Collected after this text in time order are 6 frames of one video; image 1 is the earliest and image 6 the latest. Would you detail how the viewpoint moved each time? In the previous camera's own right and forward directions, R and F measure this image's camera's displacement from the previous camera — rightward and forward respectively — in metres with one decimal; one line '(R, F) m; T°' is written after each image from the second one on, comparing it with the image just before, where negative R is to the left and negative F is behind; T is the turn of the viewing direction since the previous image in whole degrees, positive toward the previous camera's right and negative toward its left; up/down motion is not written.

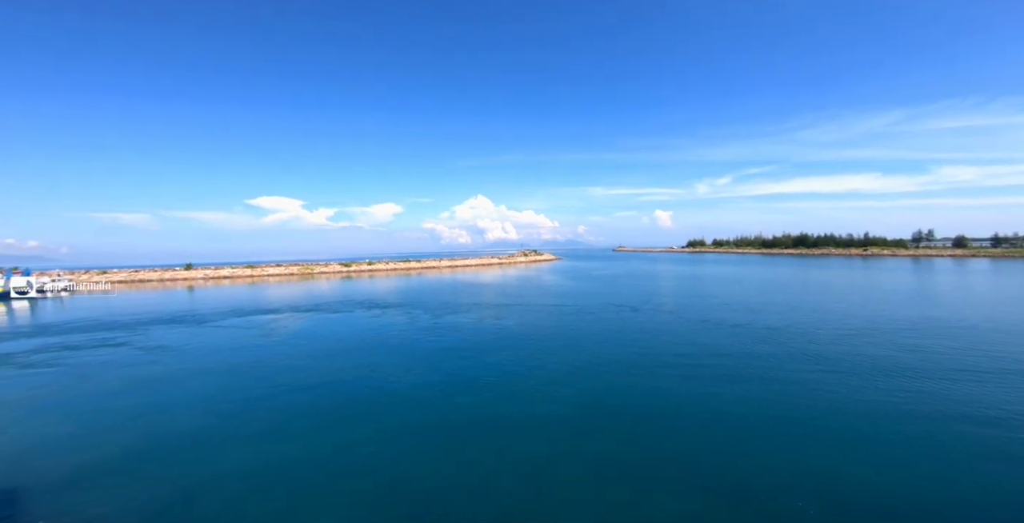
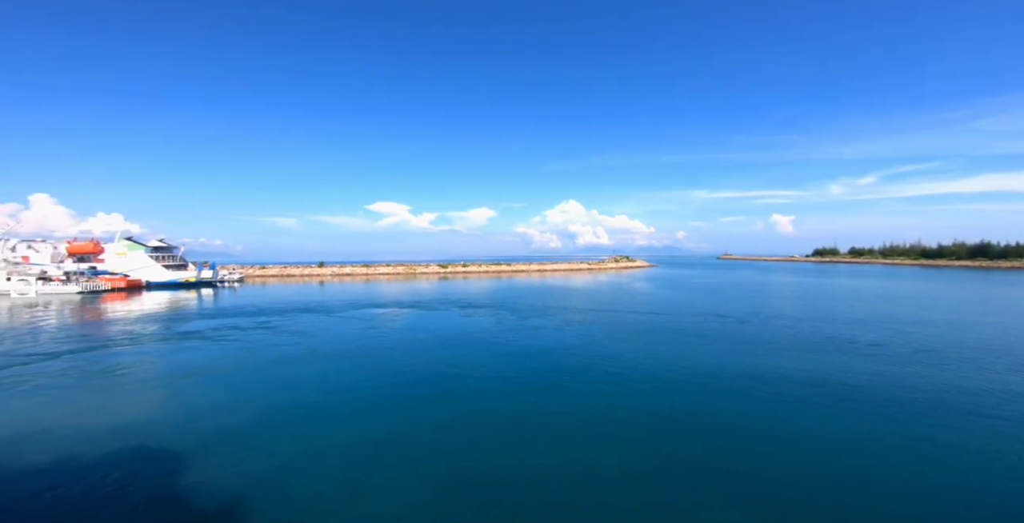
(-0.5, -0.2) m; -12°
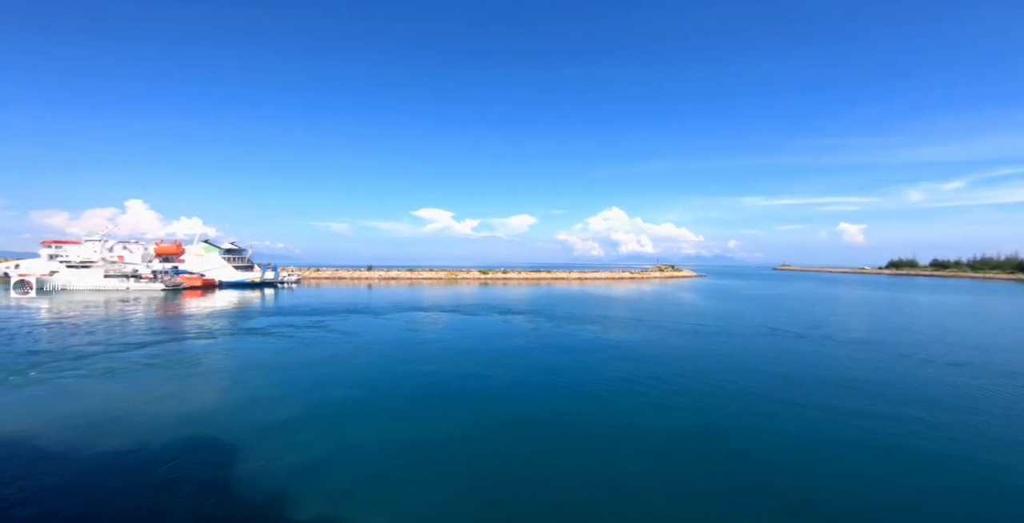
(-0.3, 0.0) m; -5°
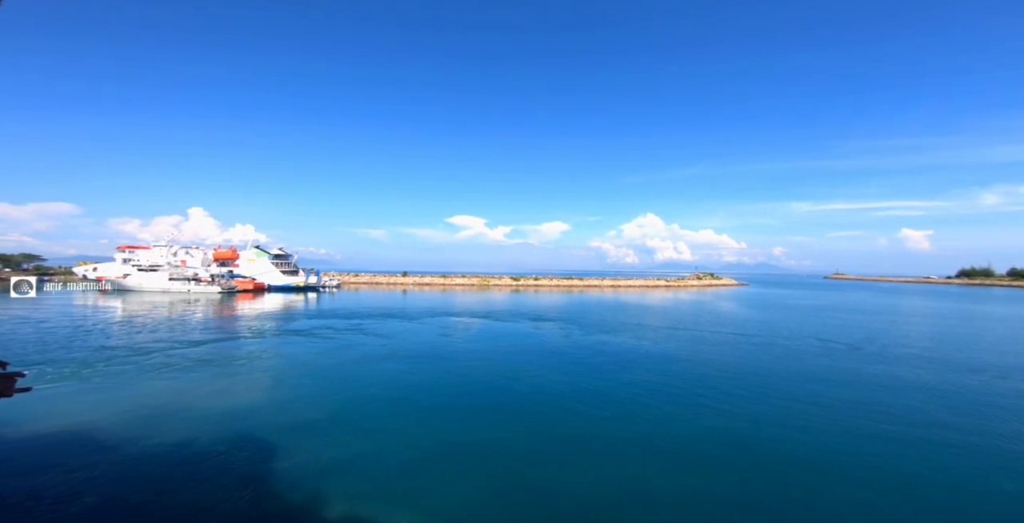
(0.0, +0.2) m; -4°
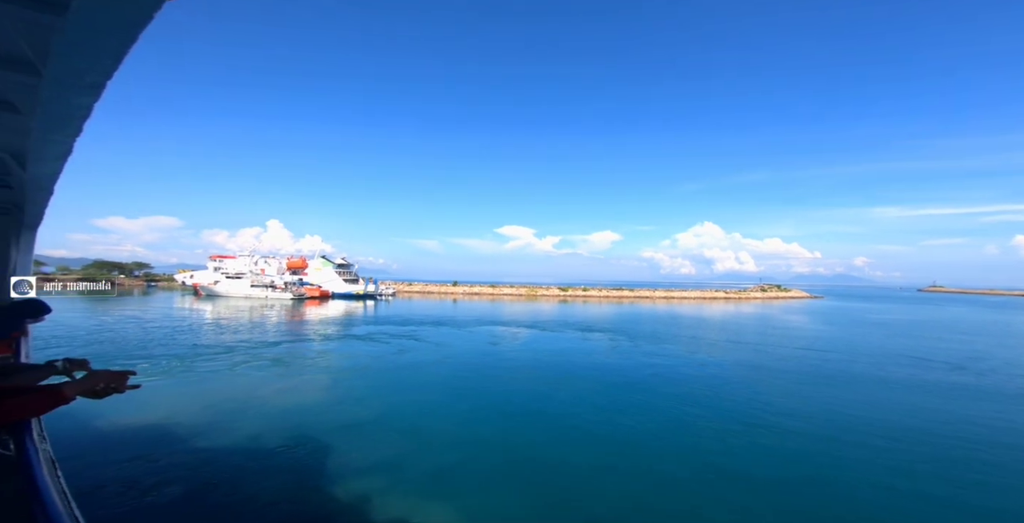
(+1.6, -1.1) m; -7°
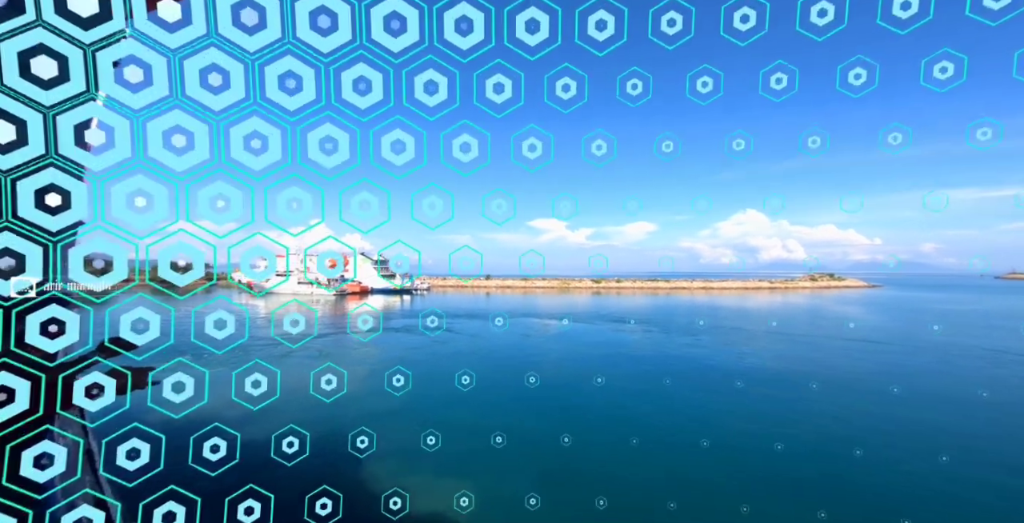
(+0.9, +0.1) m; -5°
